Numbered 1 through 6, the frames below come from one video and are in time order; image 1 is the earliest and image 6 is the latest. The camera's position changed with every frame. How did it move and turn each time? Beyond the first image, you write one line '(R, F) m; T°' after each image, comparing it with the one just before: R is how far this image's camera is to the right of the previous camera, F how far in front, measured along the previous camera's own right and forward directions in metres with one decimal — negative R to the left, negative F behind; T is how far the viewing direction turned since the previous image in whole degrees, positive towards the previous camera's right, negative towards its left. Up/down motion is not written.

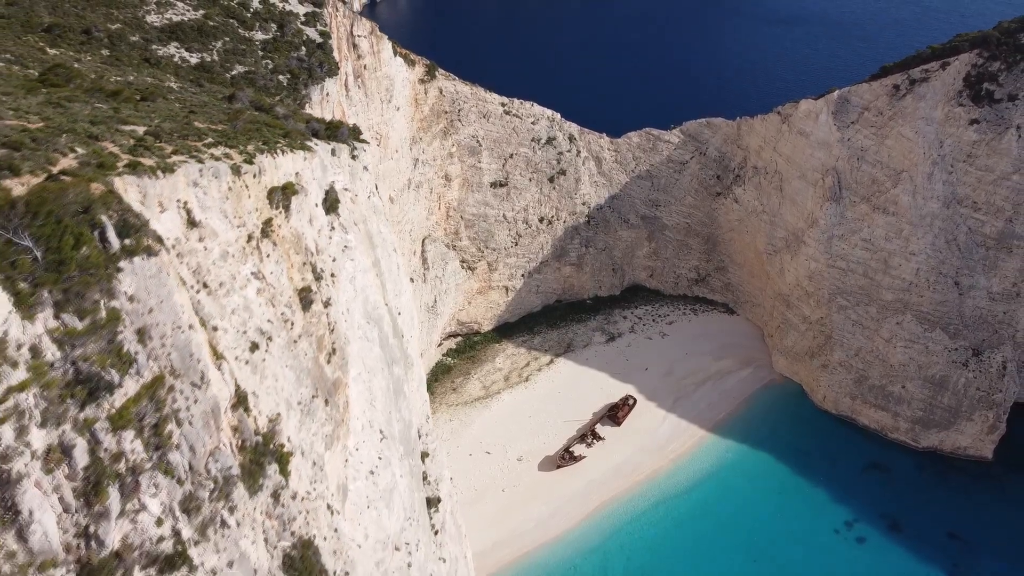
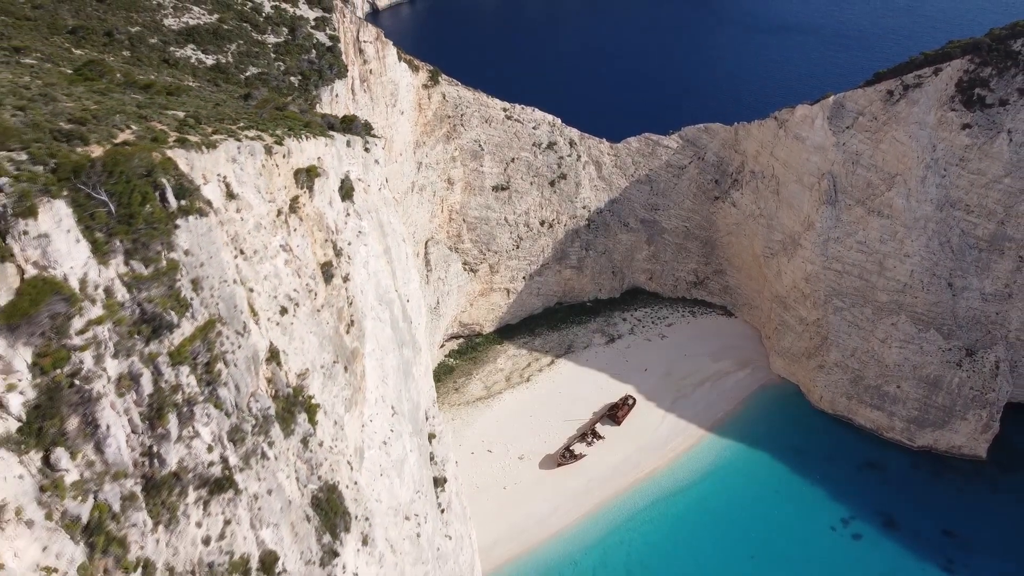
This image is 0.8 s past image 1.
(0.0, -0.5) m; 0°
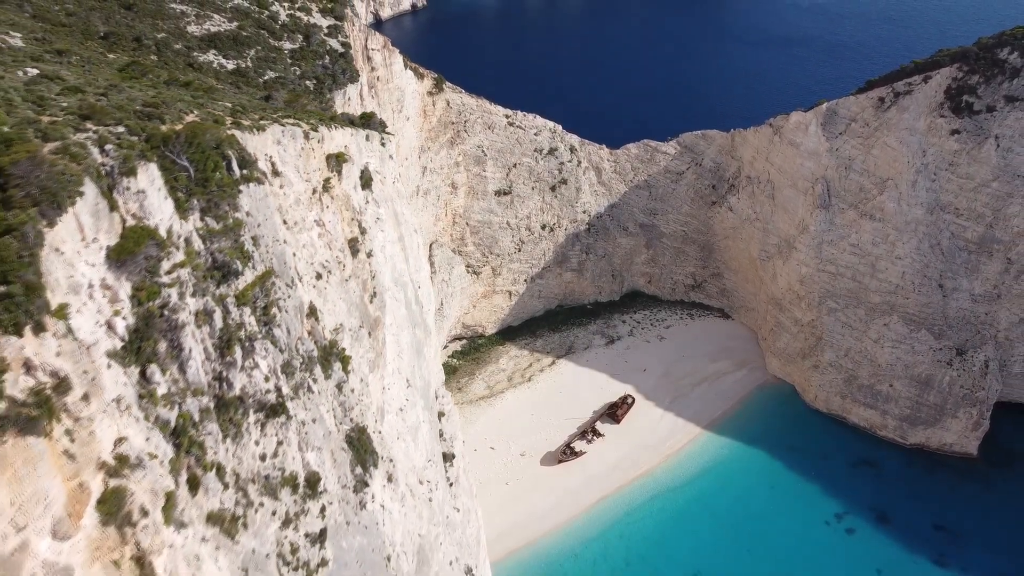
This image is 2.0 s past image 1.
(-0.1, -0.8) m; 0°
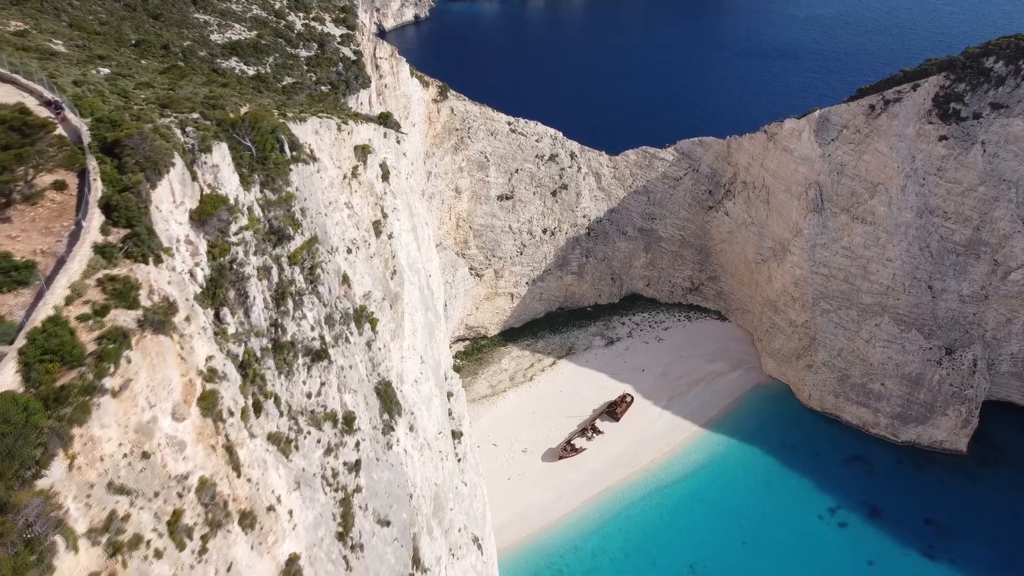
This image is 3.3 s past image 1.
(-0.1, -0.9) m; 0°
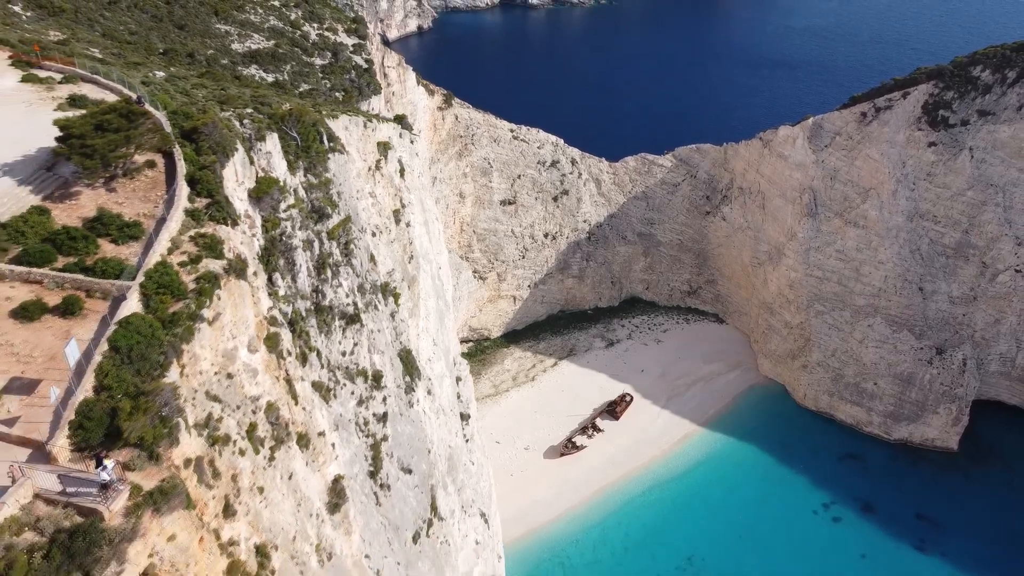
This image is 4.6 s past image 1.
(-0.1, -0.9) m; 0°
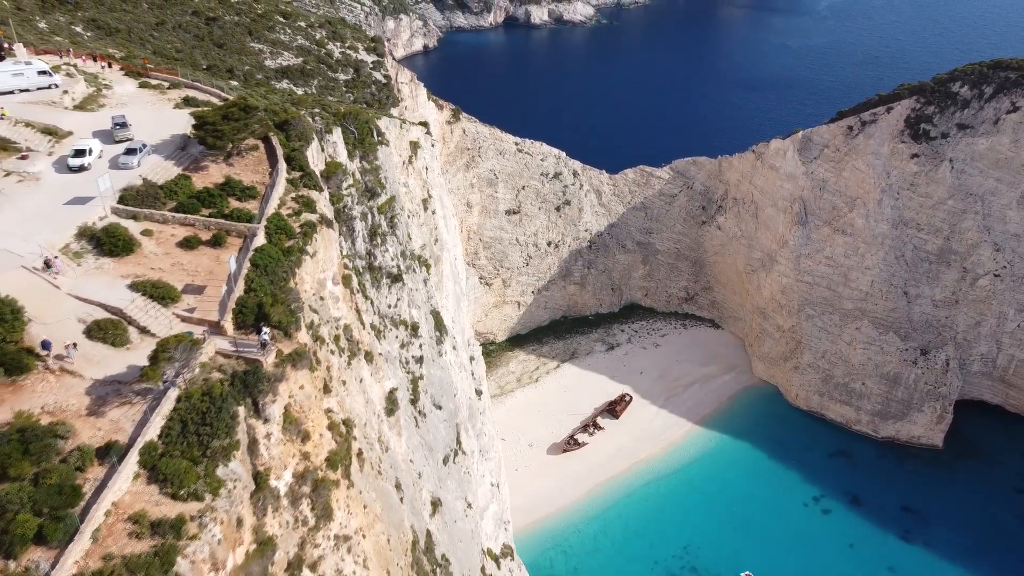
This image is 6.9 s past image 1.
(-0.1, -1.7) m; 0°
